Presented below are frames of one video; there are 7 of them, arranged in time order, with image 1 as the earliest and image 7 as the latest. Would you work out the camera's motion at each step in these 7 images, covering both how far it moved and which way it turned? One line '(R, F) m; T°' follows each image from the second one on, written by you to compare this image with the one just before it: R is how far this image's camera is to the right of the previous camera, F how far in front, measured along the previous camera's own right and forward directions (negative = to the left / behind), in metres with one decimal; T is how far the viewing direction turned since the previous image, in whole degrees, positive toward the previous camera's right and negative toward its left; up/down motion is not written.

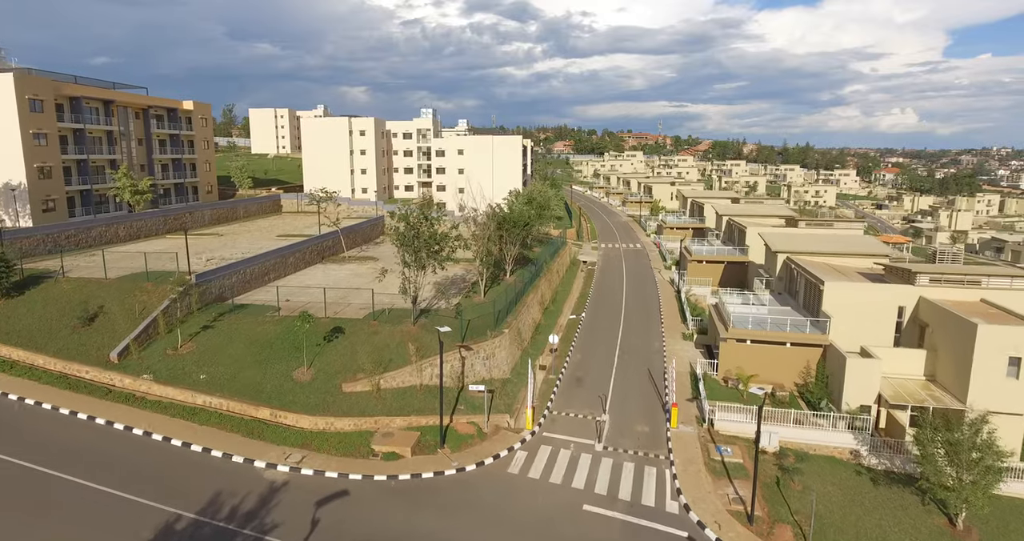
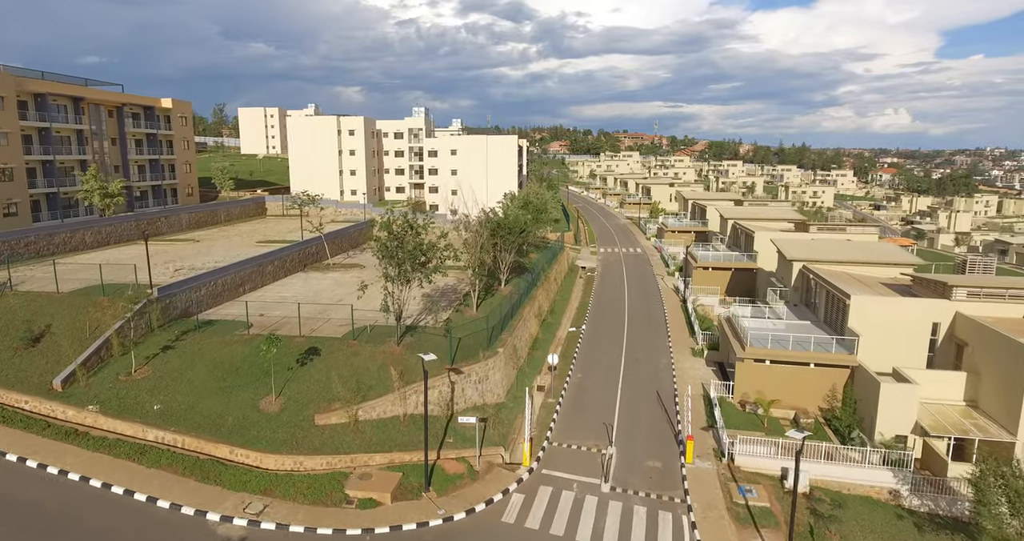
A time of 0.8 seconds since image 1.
(0.0, +2.5) m; 0°
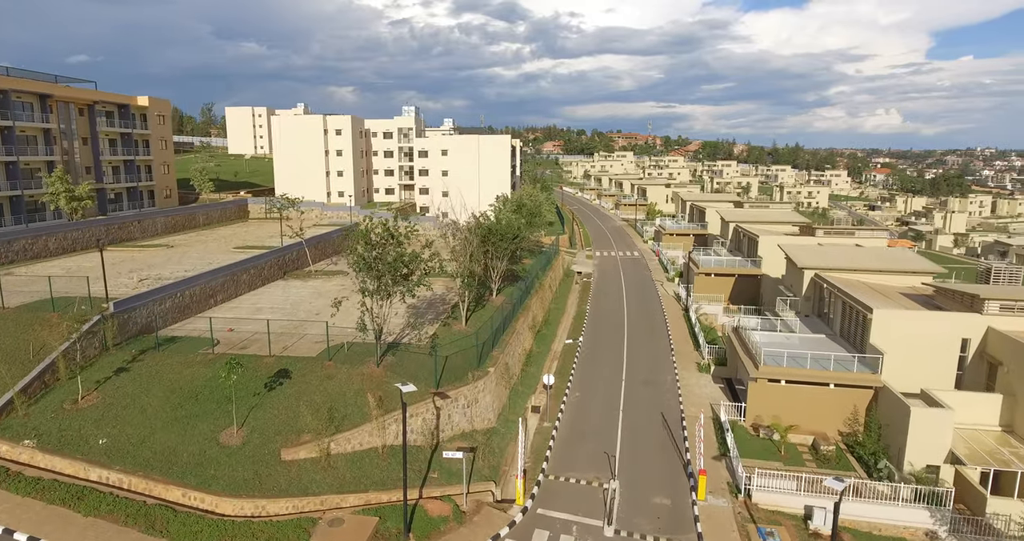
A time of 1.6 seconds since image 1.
(+0.1, +2.1) m; +1°
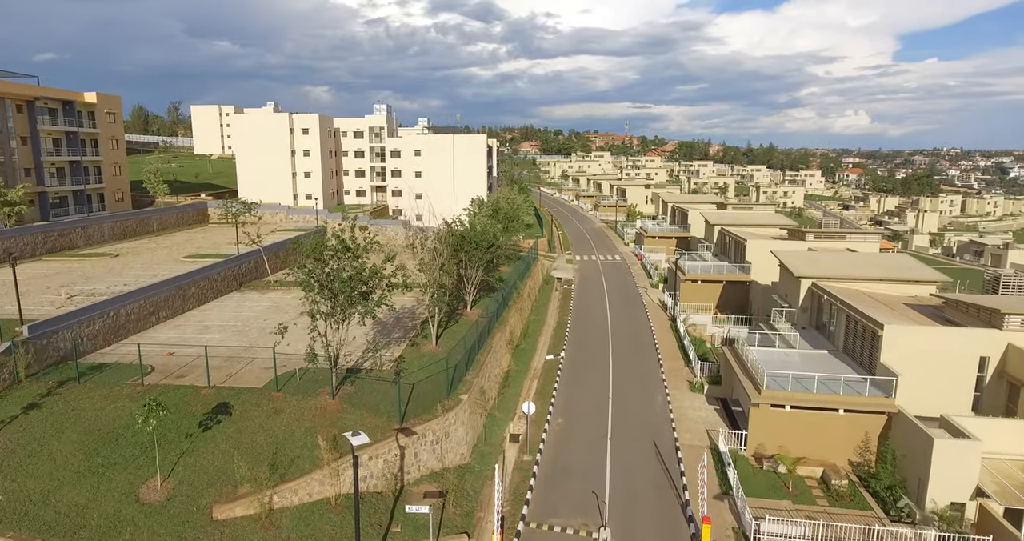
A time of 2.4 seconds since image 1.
(+0.1, +2.4) m; +2°
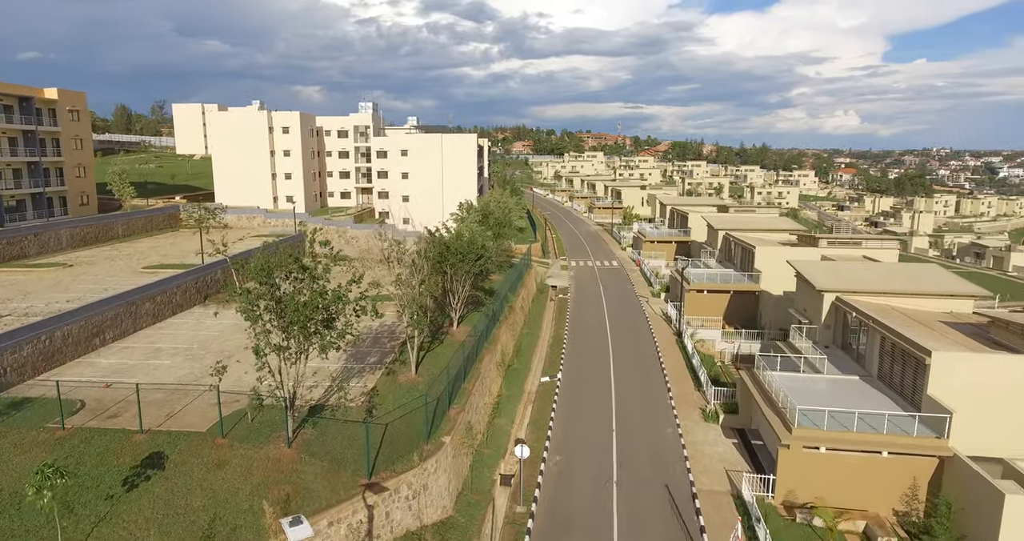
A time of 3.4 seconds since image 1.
(+0.1, +2.8) m; +1°
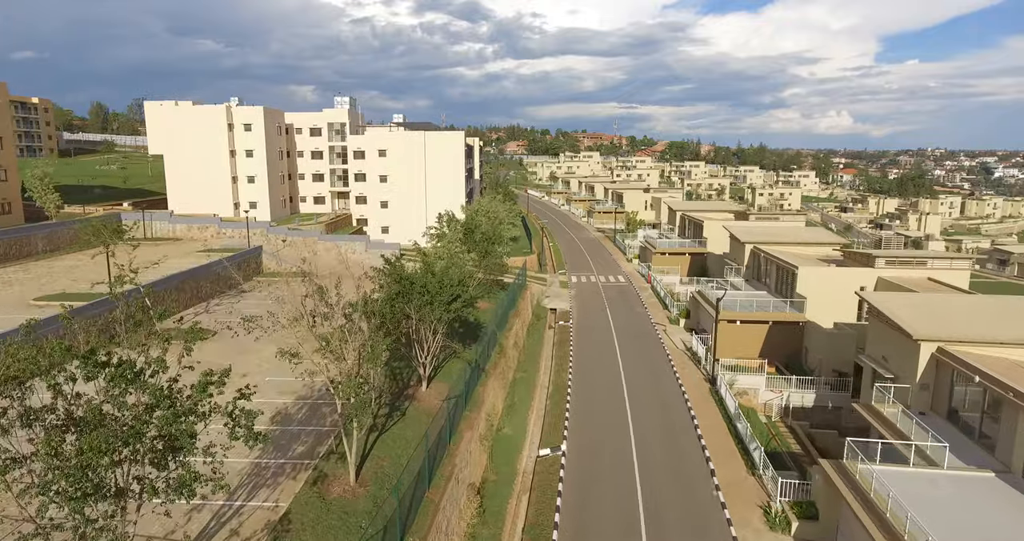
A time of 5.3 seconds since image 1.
(+0.2, +6.4) m; 0°
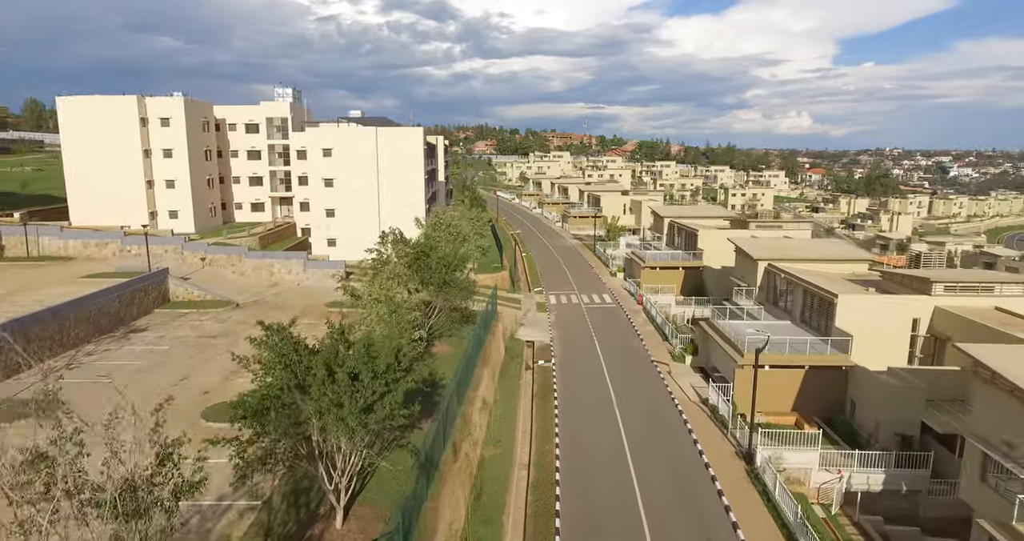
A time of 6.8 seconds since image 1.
(+0.1, +6.6) m; +3°
